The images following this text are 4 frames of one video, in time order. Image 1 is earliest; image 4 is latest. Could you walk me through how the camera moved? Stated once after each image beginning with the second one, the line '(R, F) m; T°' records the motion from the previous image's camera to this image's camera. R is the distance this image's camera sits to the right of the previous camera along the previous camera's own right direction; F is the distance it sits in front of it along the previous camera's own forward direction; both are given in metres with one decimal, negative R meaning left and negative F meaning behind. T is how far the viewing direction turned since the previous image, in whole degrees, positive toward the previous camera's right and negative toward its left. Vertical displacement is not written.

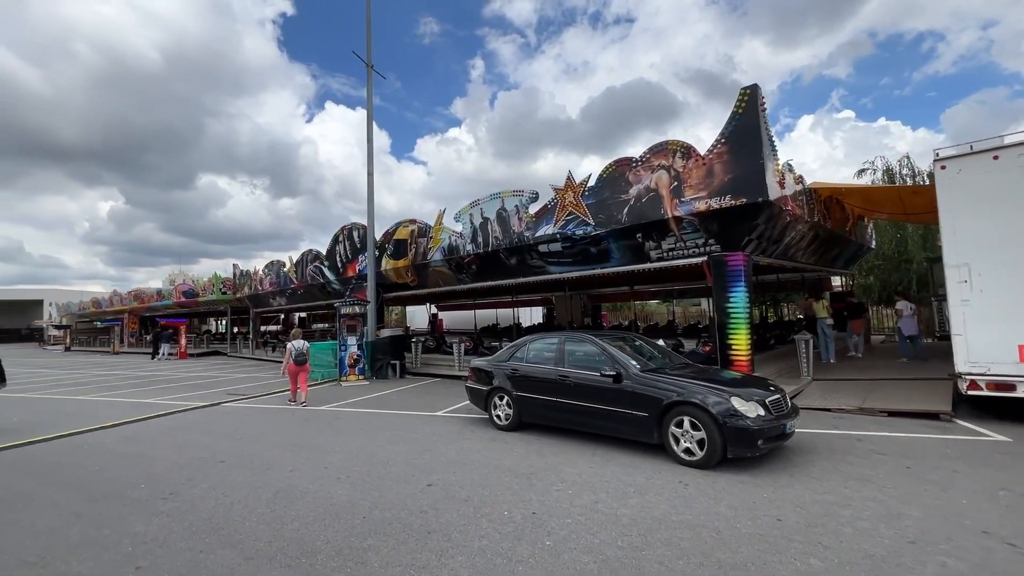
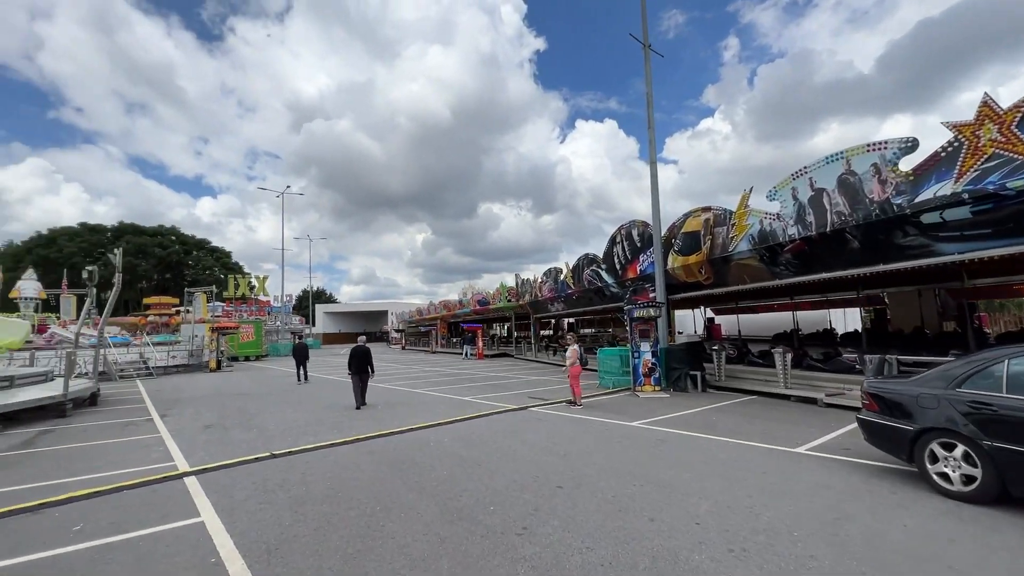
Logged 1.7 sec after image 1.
(-1.6, +1.3) m; -30°
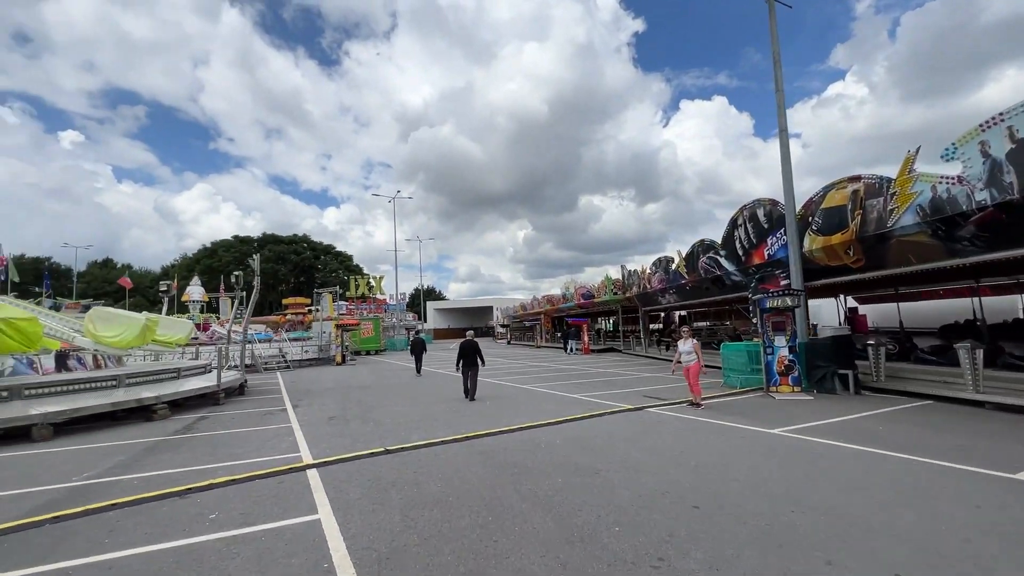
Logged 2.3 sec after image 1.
(-0.2, +0.6) m; -12°
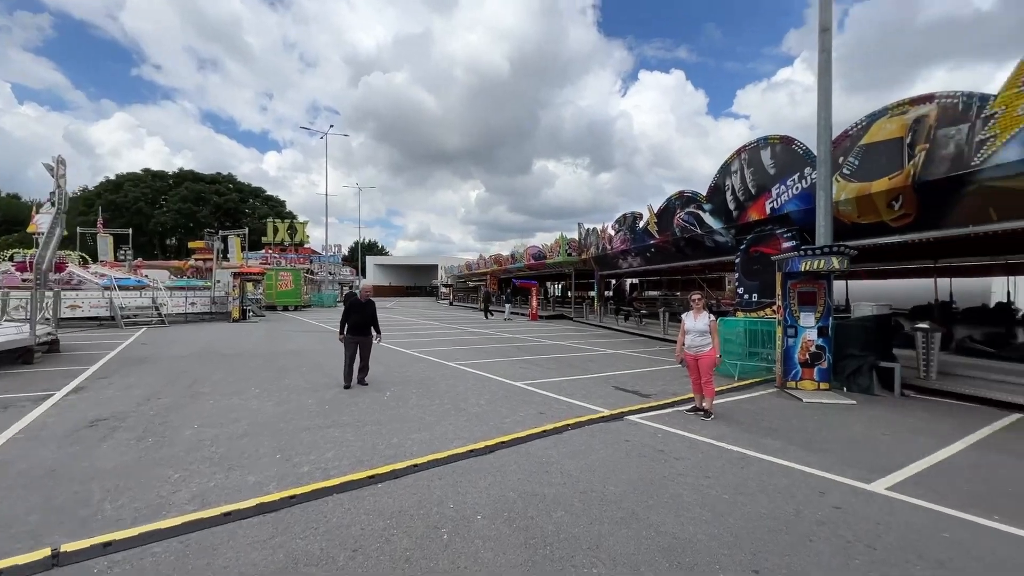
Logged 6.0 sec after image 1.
(+0.5, +4.0) m; +6°
